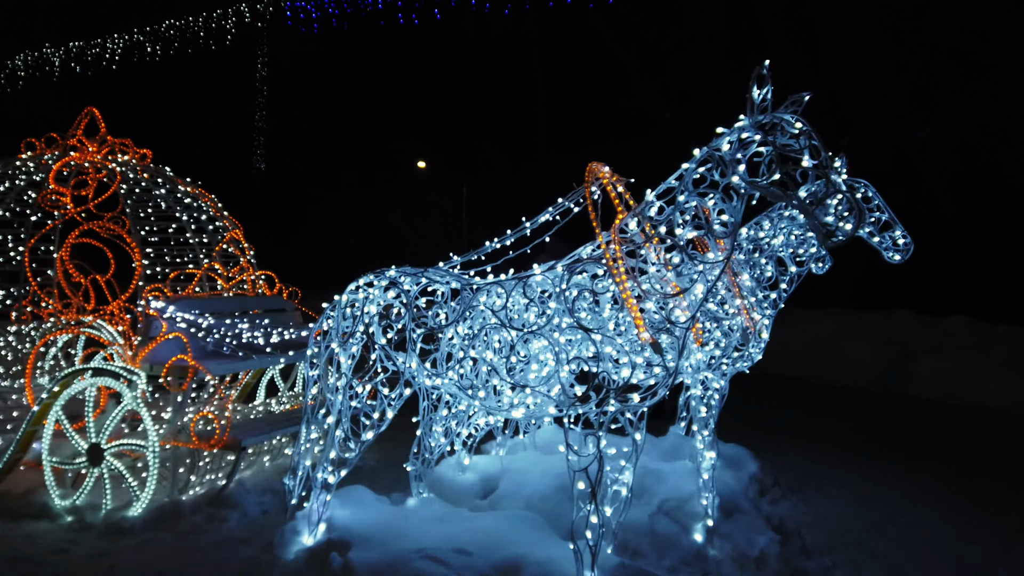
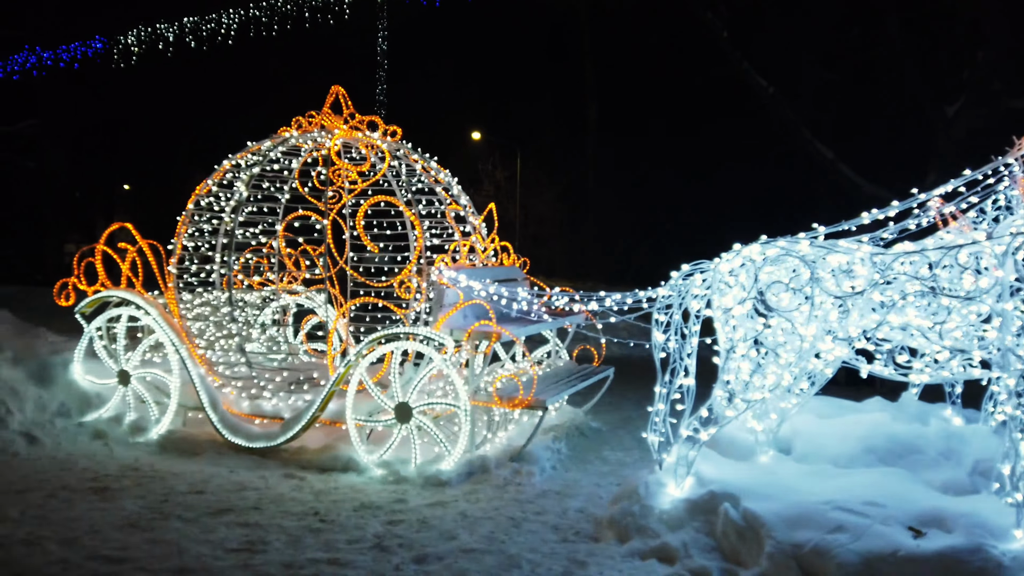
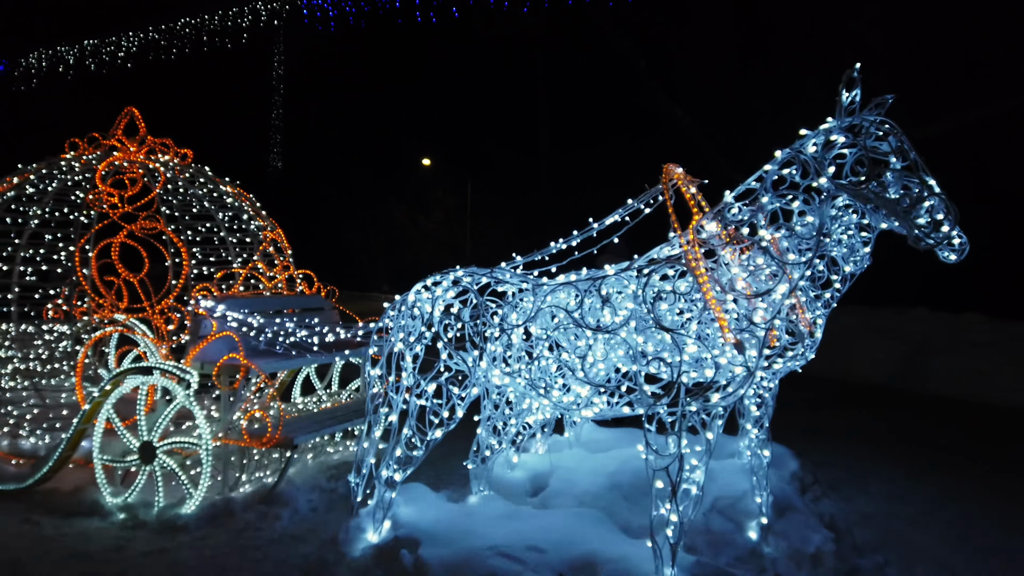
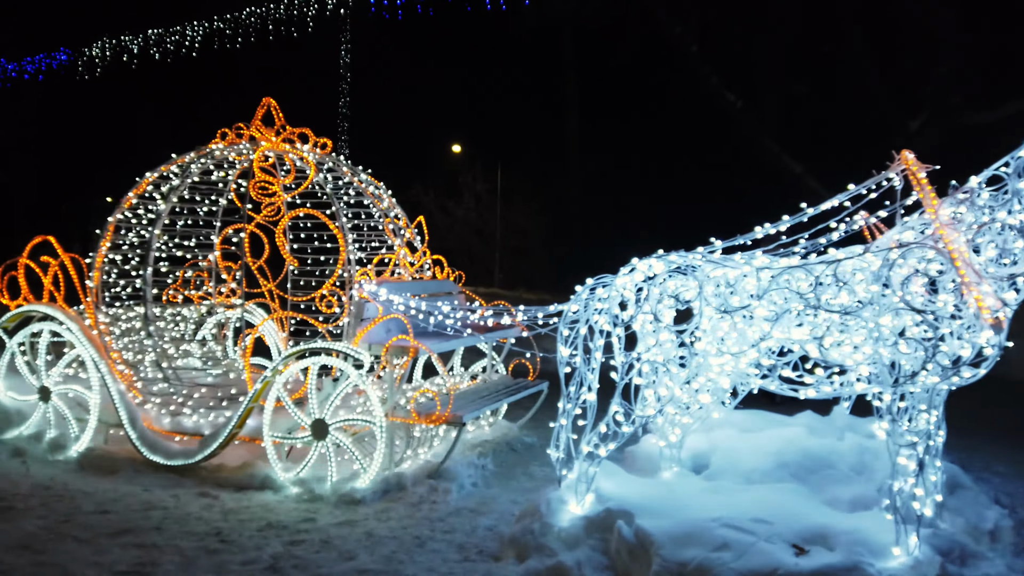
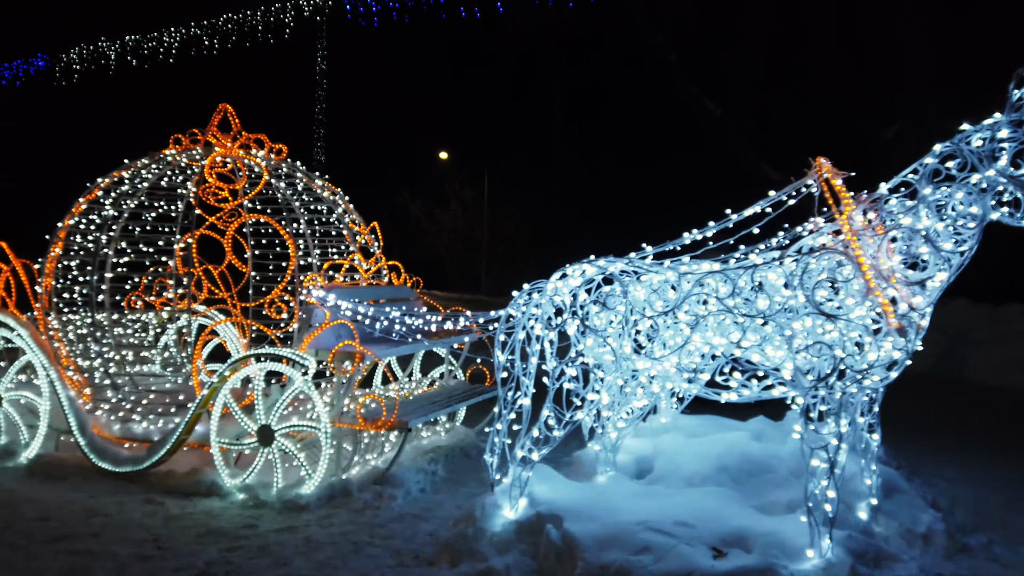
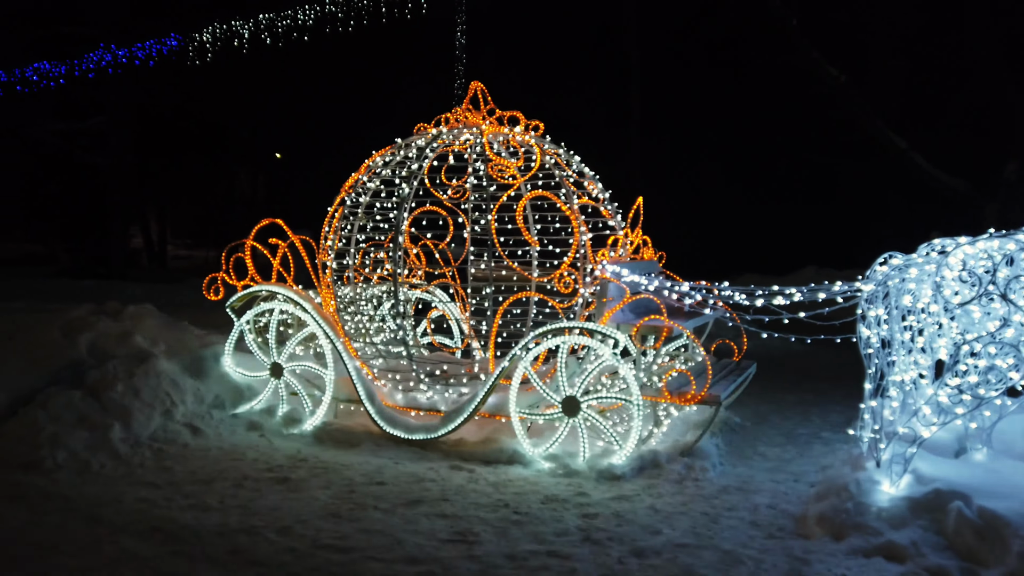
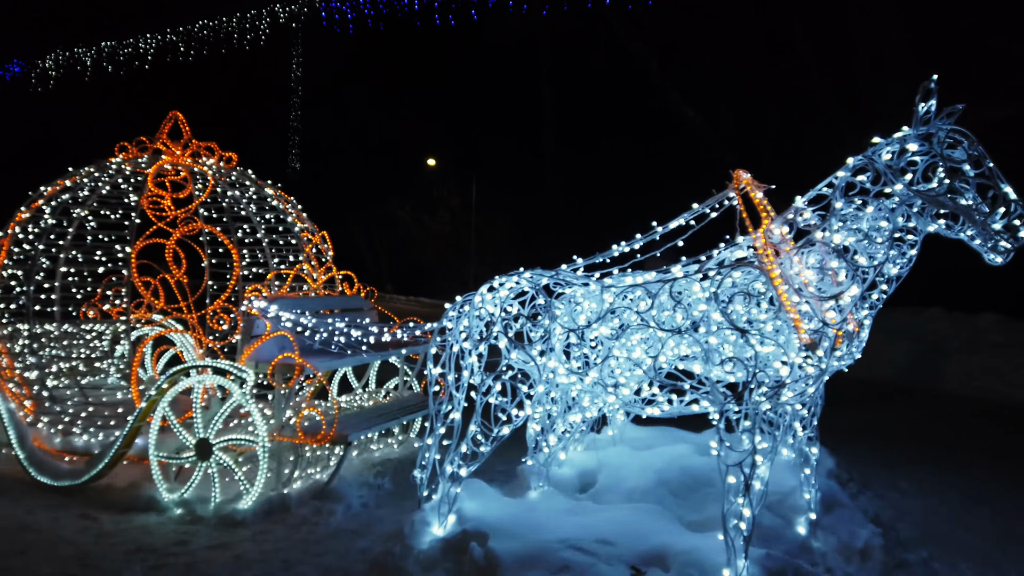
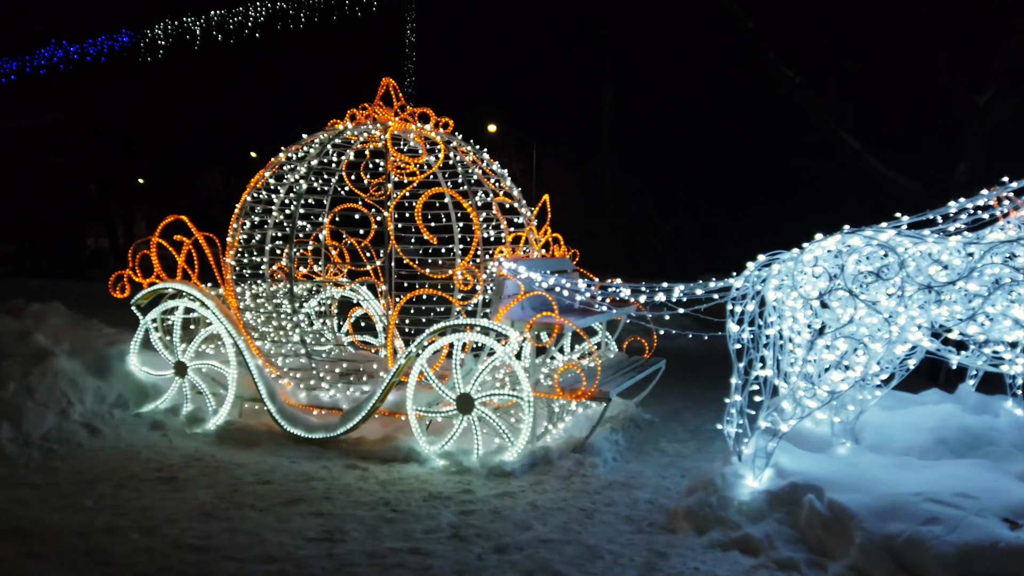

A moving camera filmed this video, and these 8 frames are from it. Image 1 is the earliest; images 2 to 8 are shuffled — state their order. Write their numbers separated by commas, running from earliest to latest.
3, 7, 5, 4, 2, 8, 6
